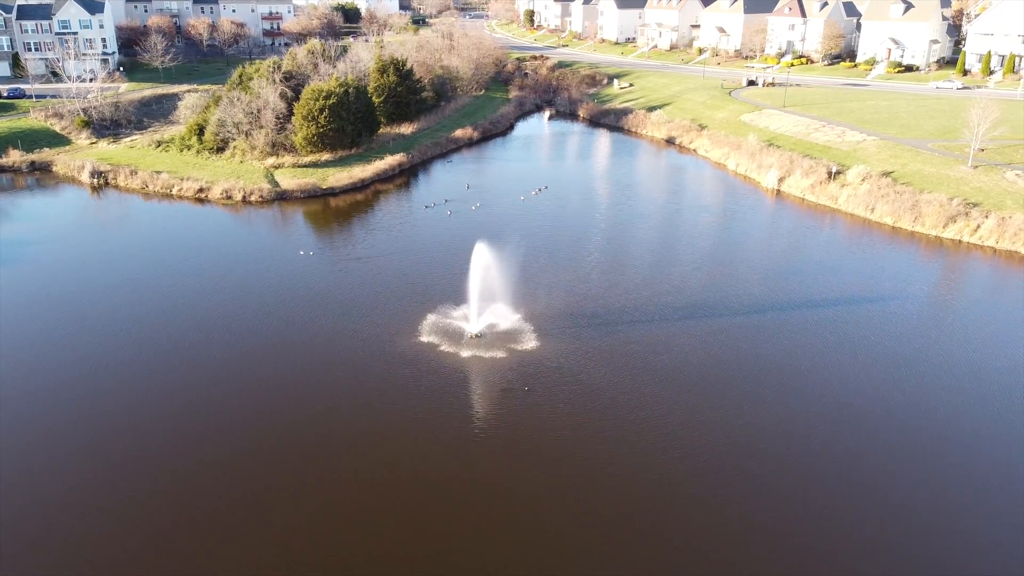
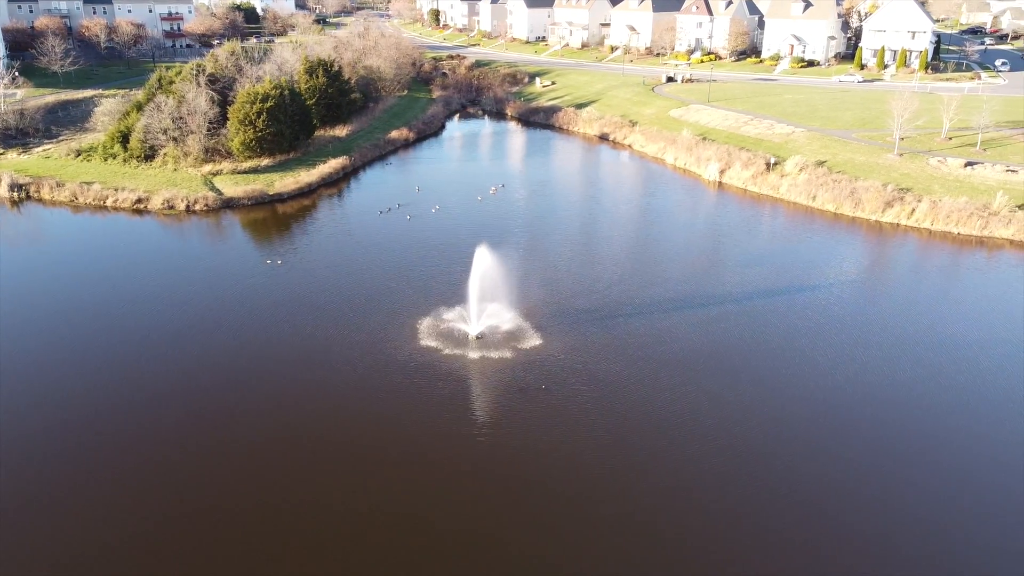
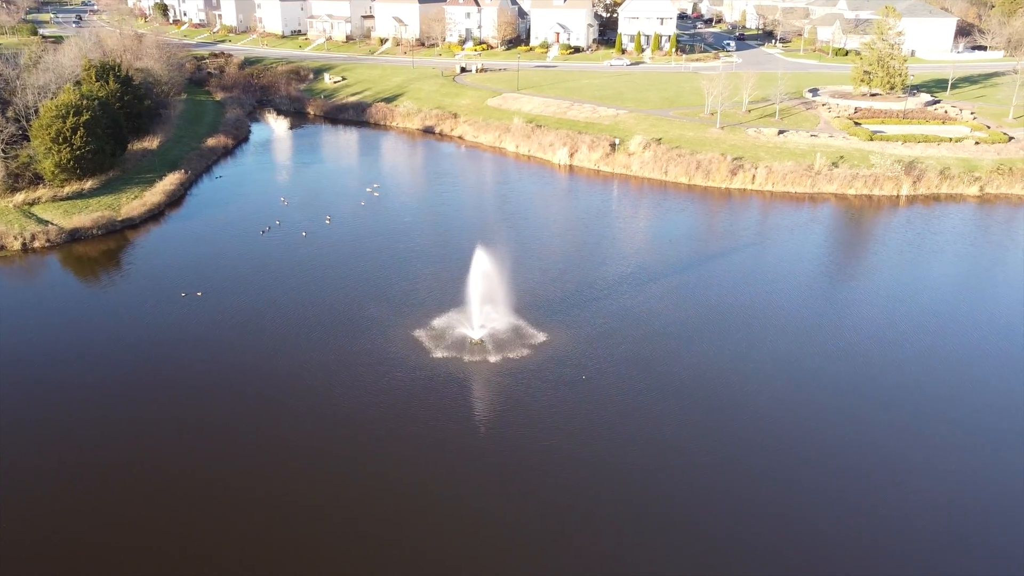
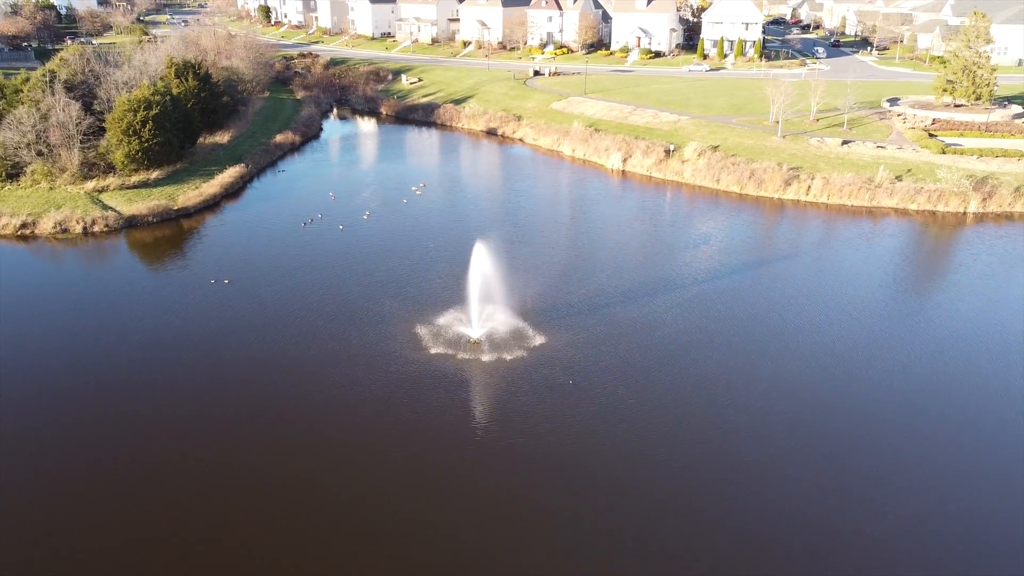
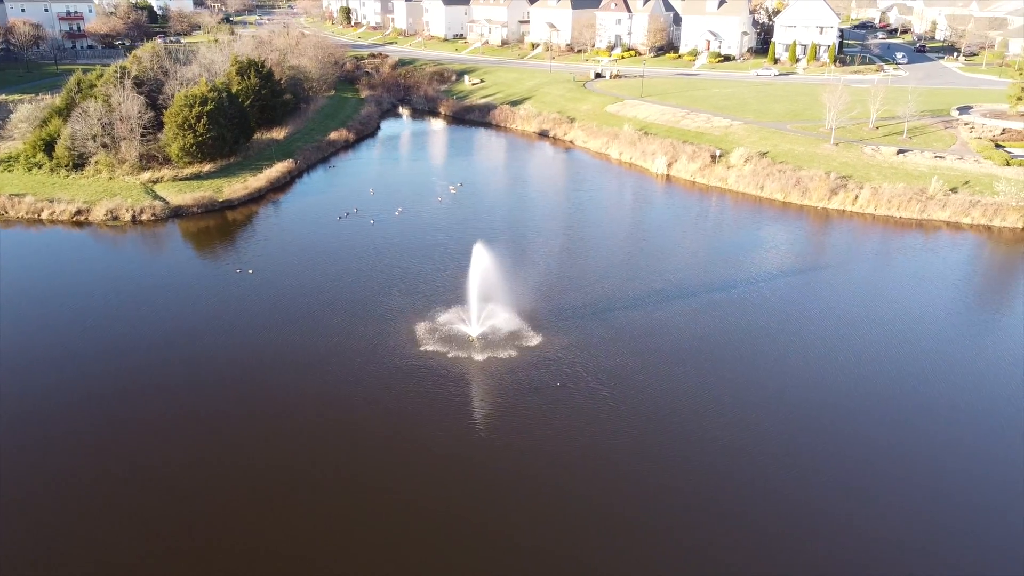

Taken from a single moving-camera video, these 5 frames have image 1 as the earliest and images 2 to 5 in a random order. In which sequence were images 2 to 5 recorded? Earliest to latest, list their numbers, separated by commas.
2, 5, 4, 3
